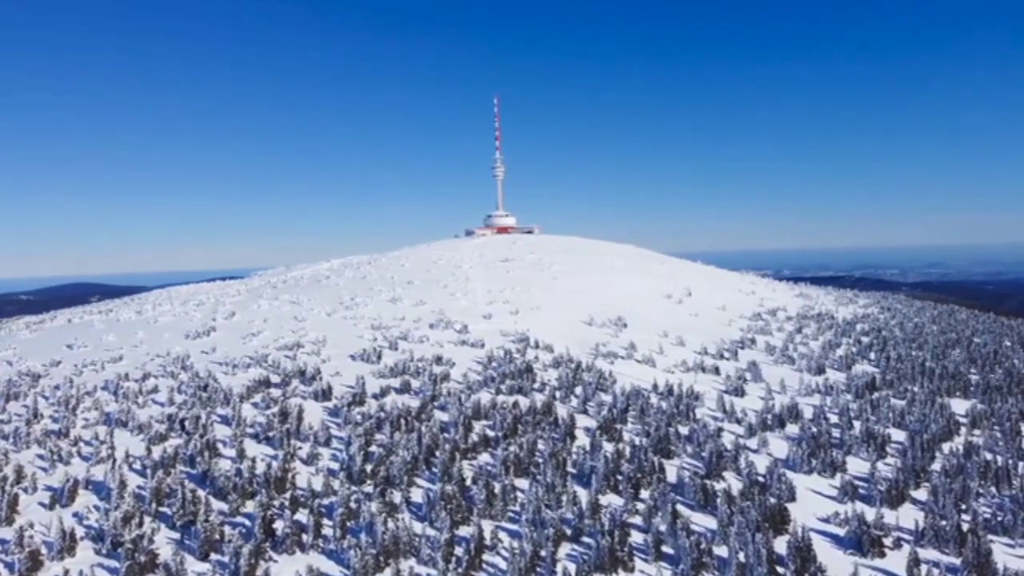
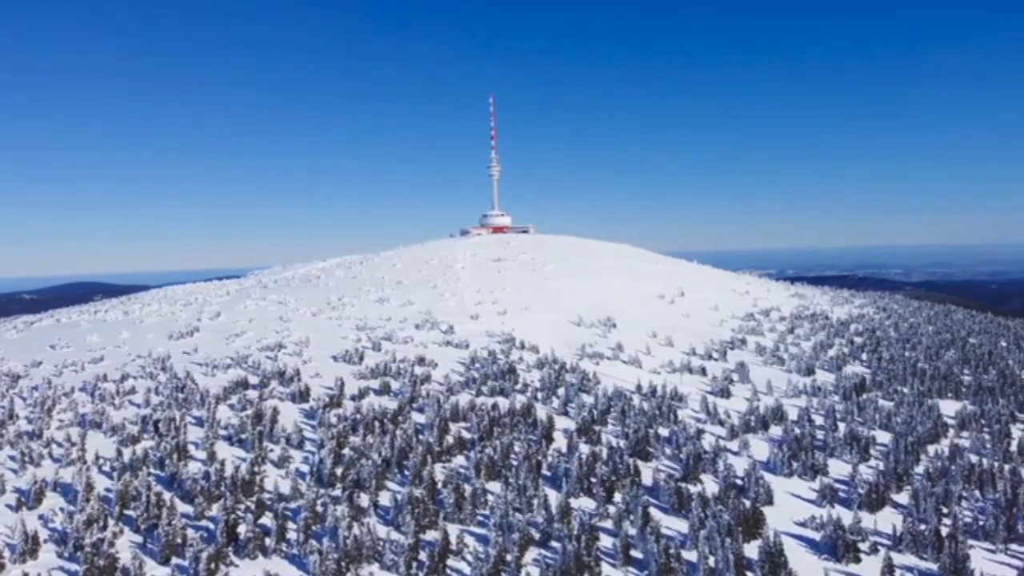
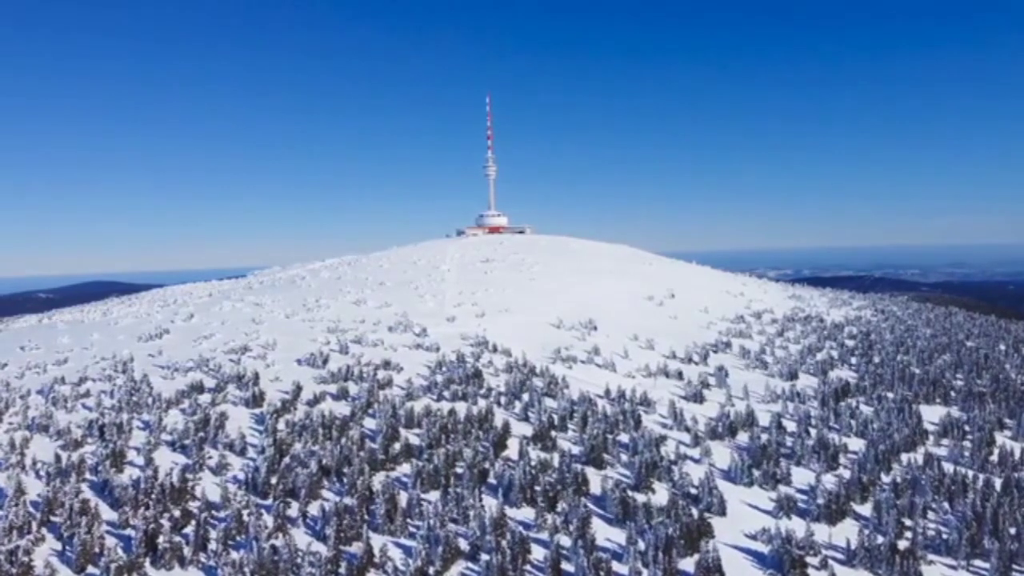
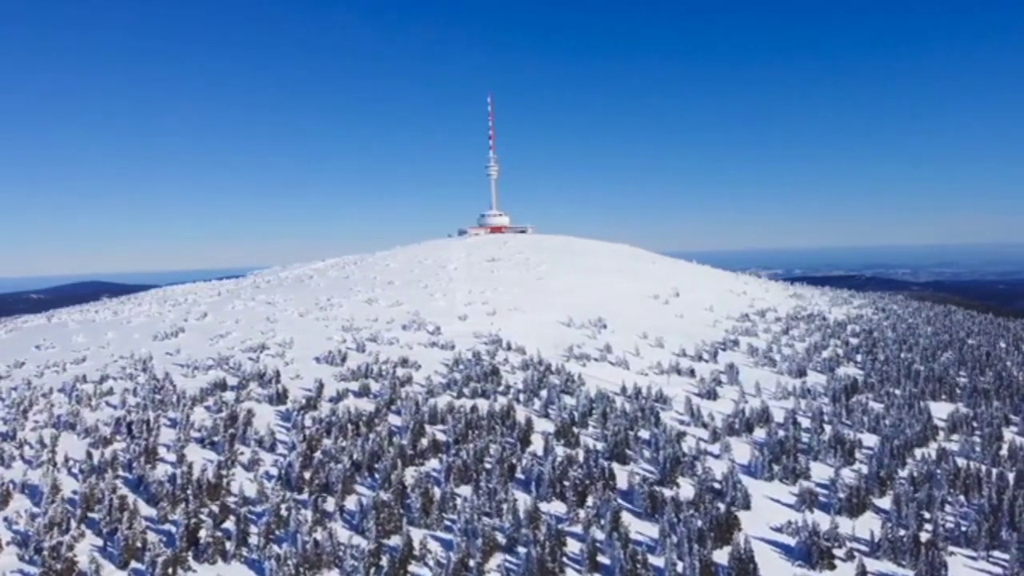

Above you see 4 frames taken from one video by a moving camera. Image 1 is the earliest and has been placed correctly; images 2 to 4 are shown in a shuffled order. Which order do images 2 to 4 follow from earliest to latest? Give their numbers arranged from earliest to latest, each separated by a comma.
2, 4, 3
